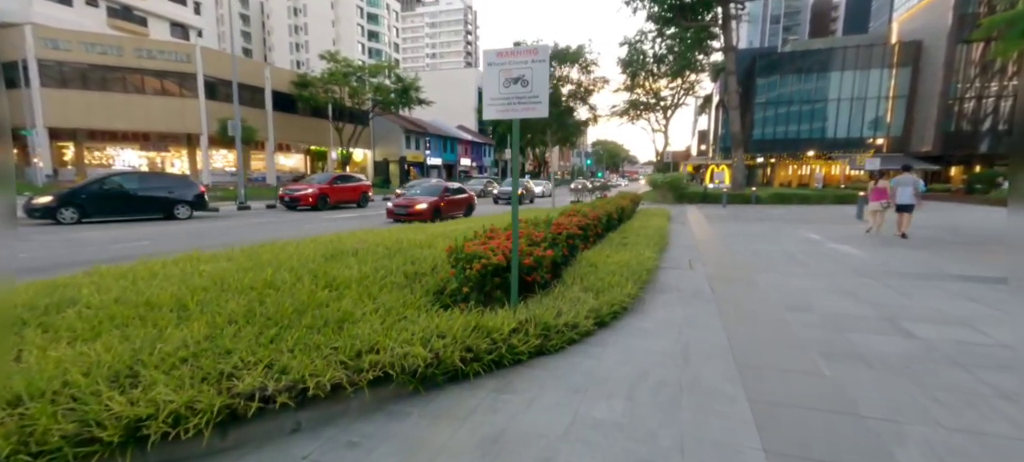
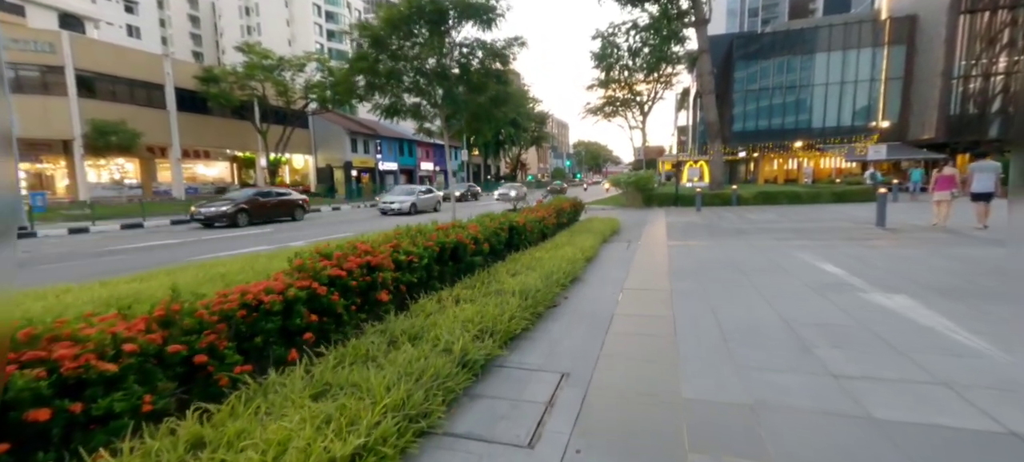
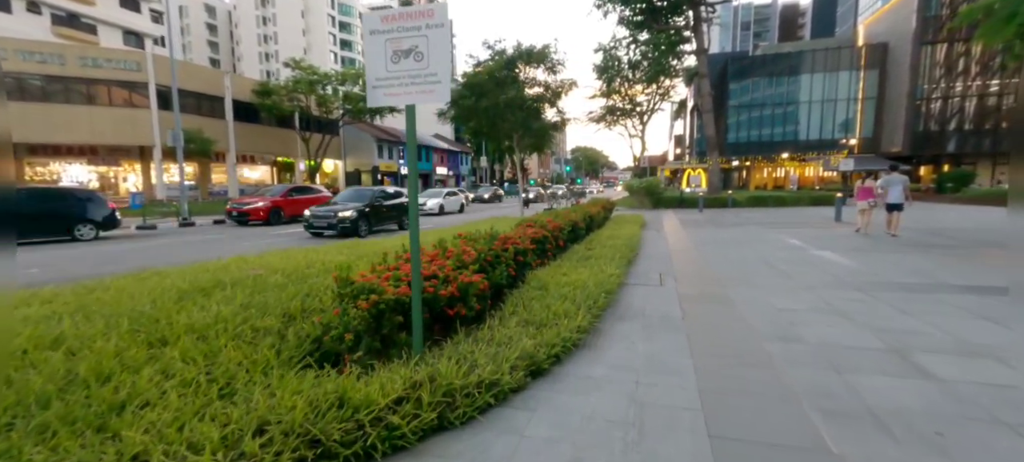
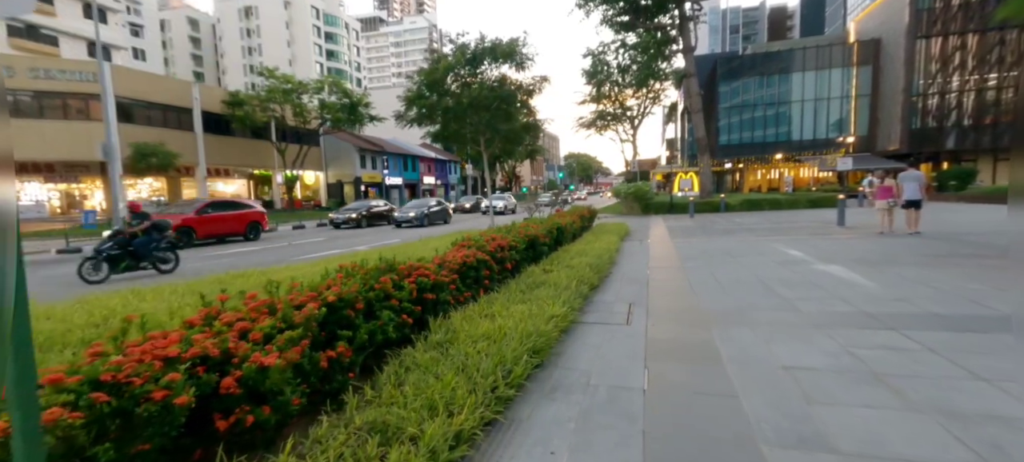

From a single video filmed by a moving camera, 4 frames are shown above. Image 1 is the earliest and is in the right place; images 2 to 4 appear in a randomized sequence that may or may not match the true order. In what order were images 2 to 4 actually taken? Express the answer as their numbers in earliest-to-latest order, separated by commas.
3, 4, 2
